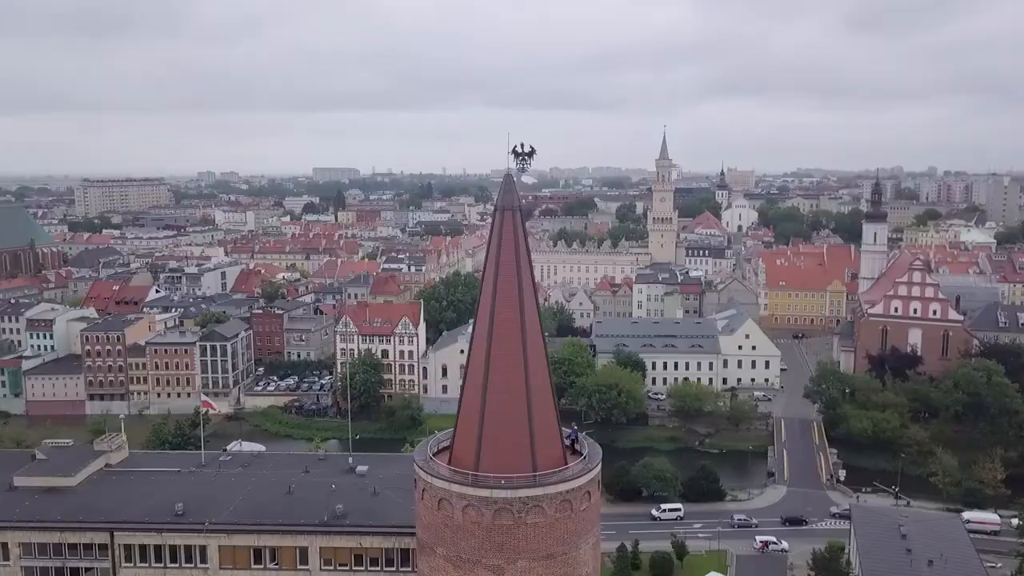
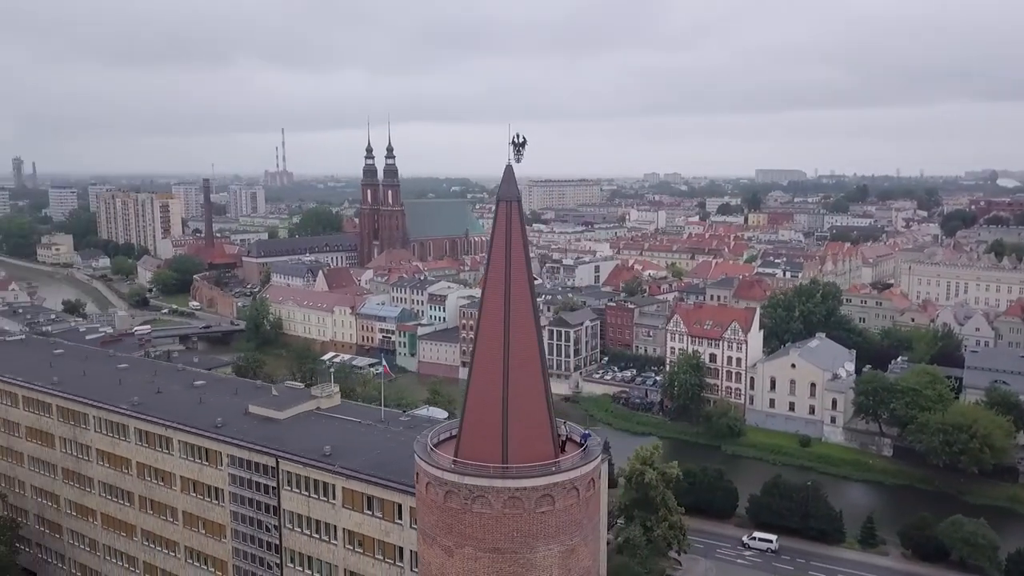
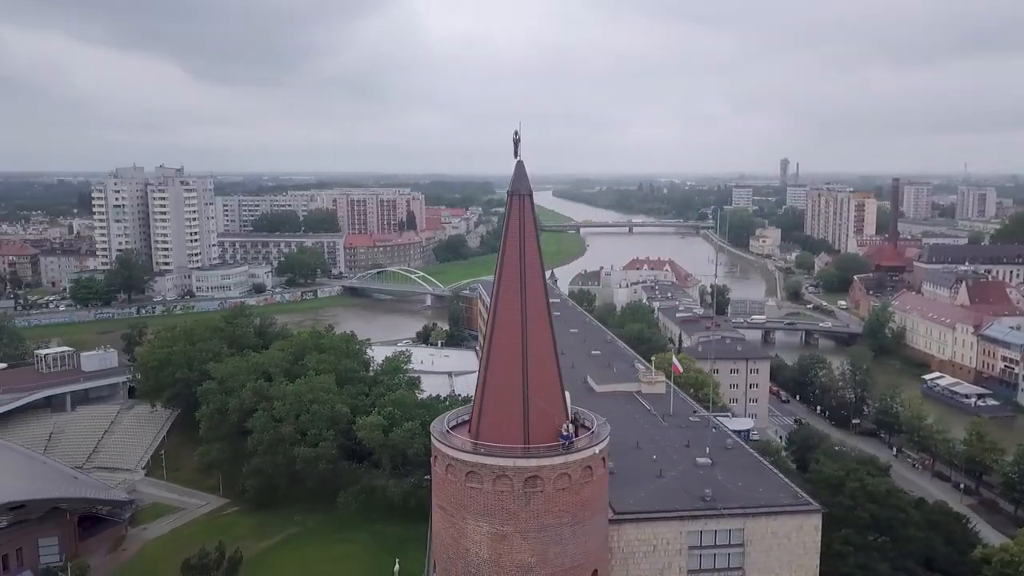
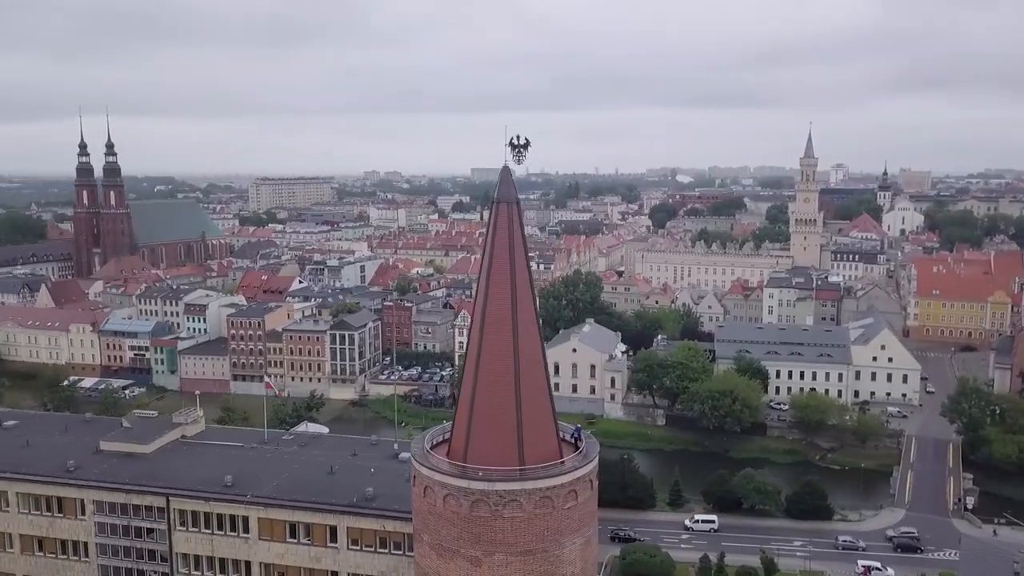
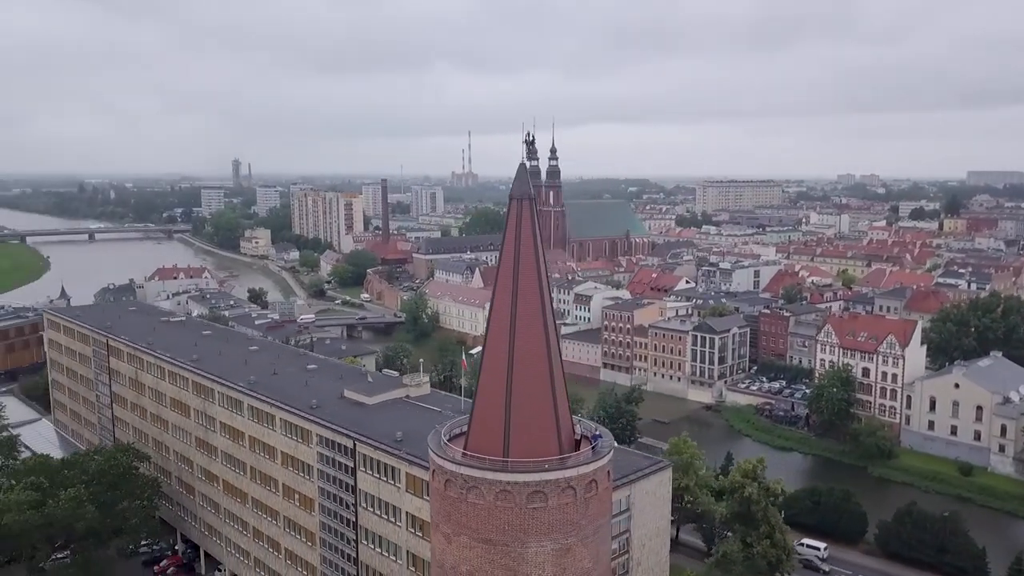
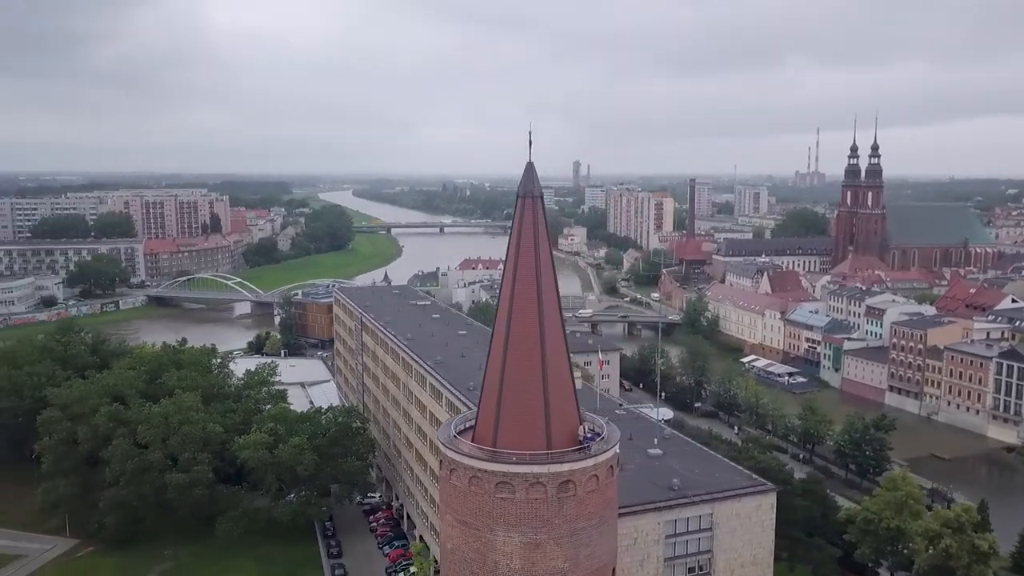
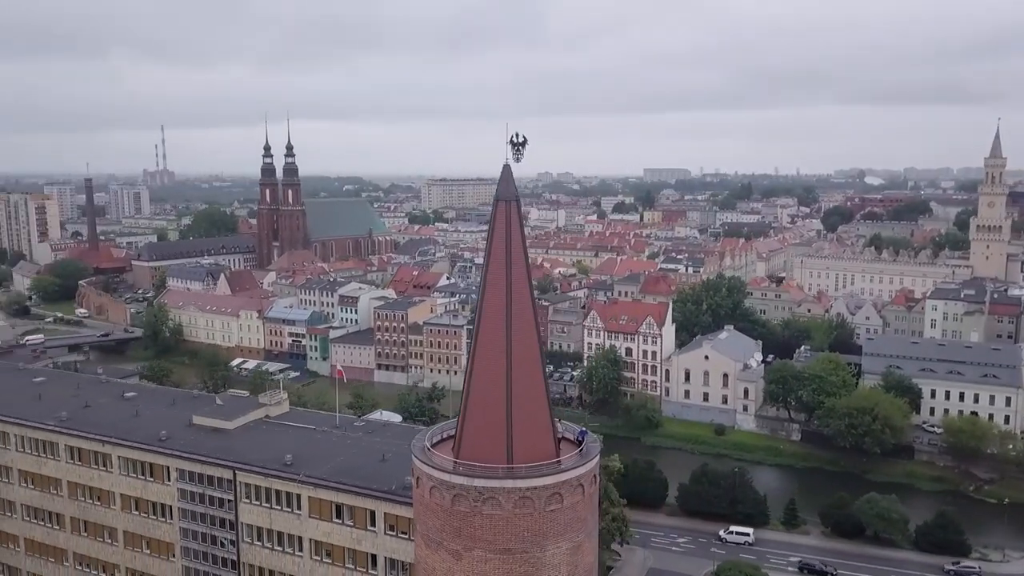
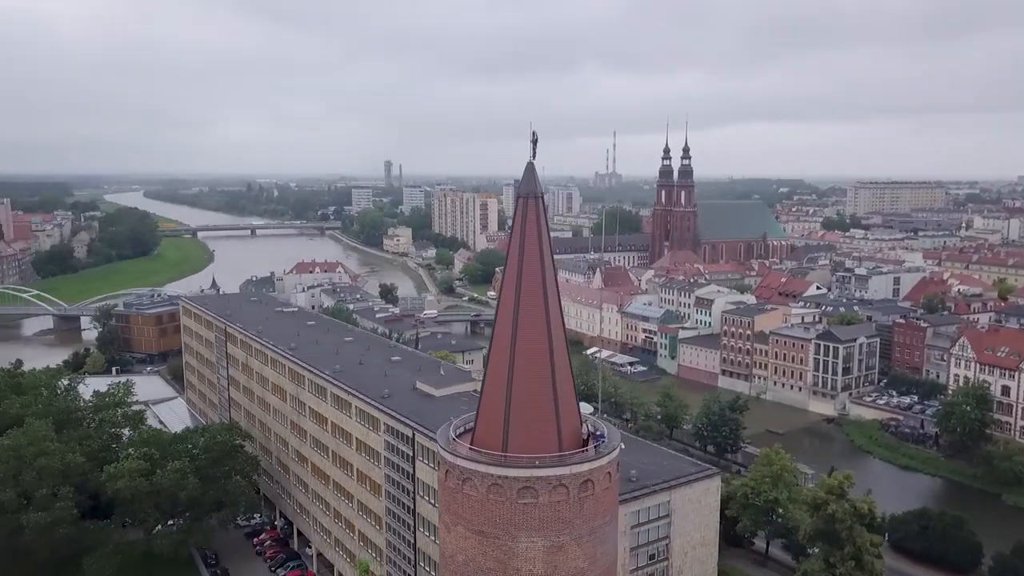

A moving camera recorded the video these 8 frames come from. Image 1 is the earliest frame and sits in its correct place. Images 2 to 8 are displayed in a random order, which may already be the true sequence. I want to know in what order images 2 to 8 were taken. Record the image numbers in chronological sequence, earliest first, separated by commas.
4, 7, 2, 5, 8, 6, 3
